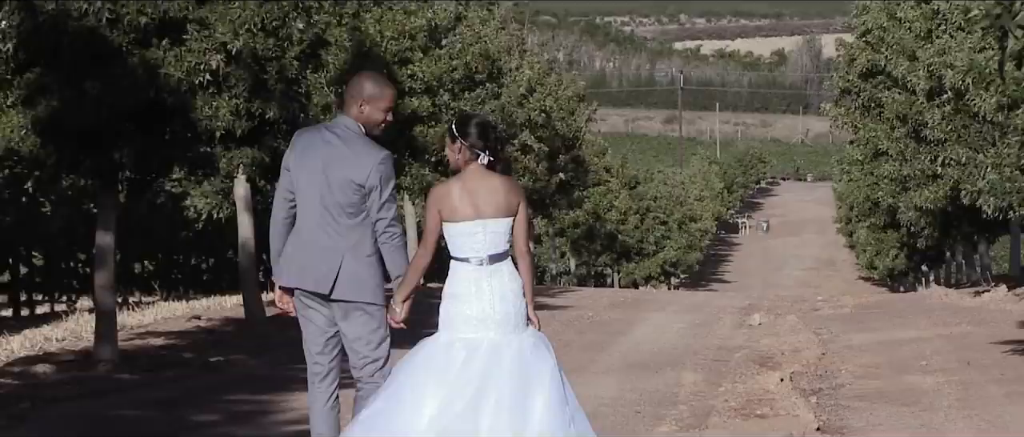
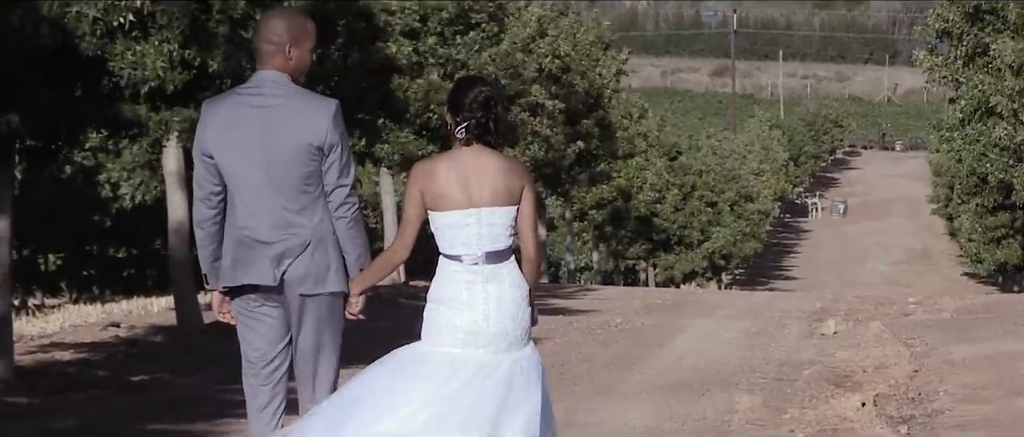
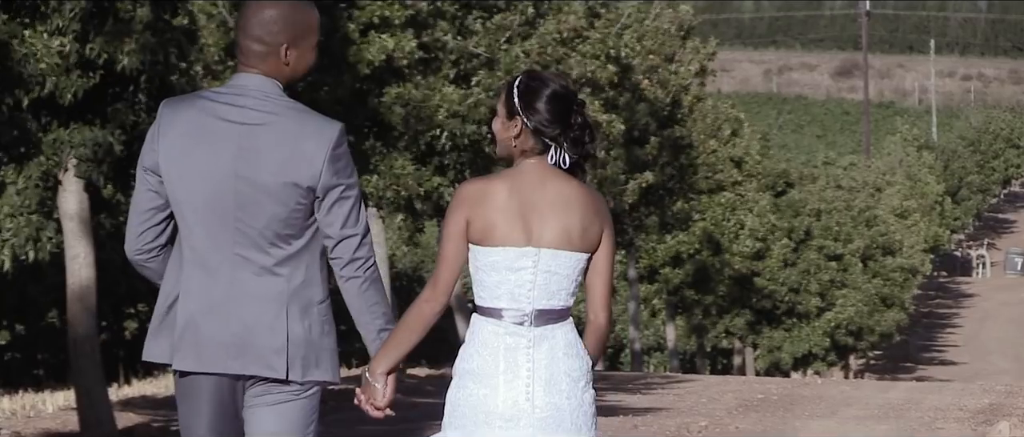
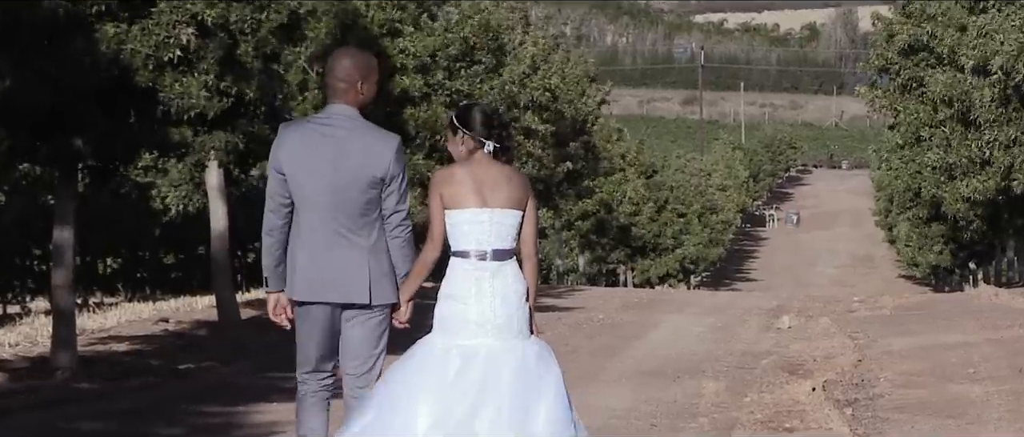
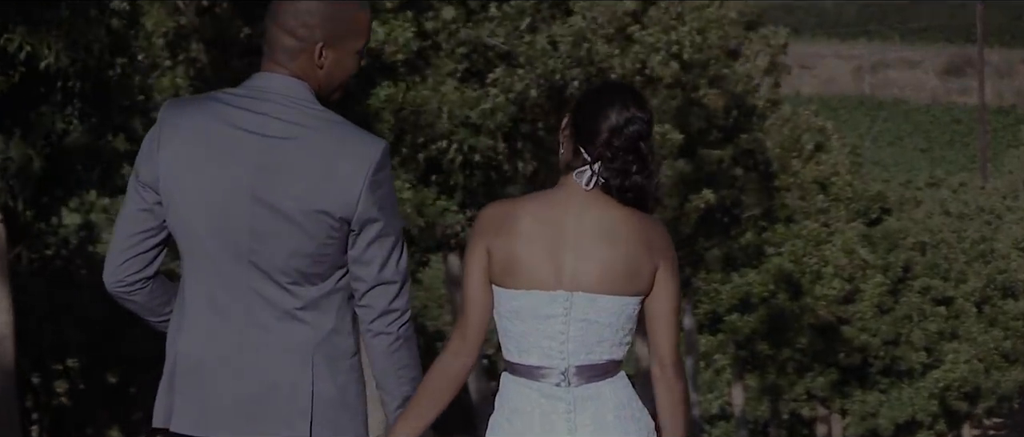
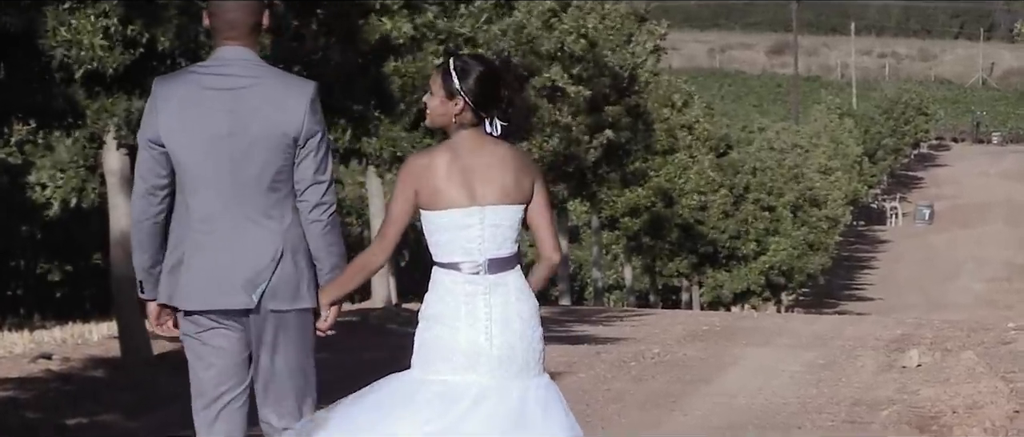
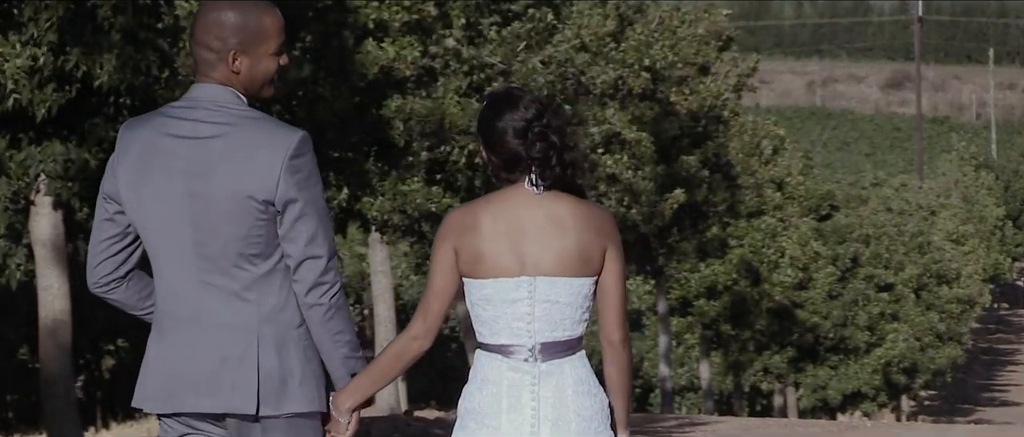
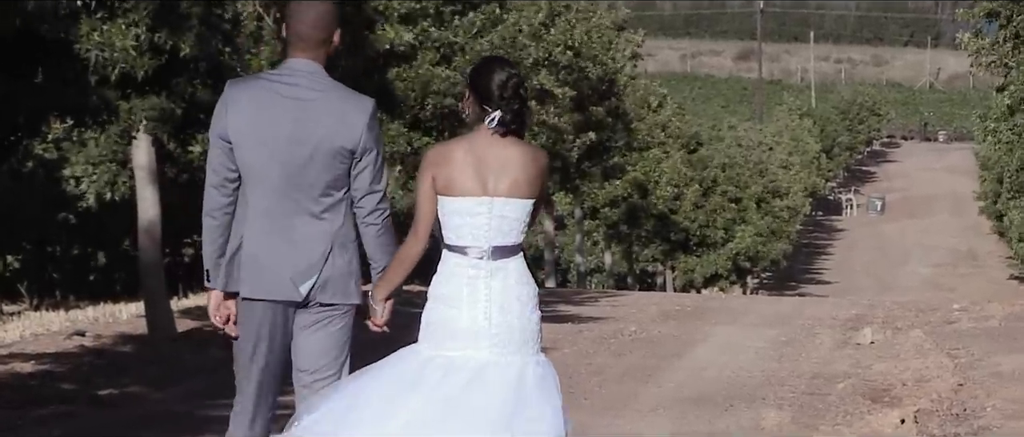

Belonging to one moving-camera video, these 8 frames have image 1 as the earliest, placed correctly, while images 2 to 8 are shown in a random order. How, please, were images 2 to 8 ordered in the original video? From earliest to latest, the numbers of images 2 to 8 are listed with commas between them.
4, 2, 8, 6, 3, 7, 5
